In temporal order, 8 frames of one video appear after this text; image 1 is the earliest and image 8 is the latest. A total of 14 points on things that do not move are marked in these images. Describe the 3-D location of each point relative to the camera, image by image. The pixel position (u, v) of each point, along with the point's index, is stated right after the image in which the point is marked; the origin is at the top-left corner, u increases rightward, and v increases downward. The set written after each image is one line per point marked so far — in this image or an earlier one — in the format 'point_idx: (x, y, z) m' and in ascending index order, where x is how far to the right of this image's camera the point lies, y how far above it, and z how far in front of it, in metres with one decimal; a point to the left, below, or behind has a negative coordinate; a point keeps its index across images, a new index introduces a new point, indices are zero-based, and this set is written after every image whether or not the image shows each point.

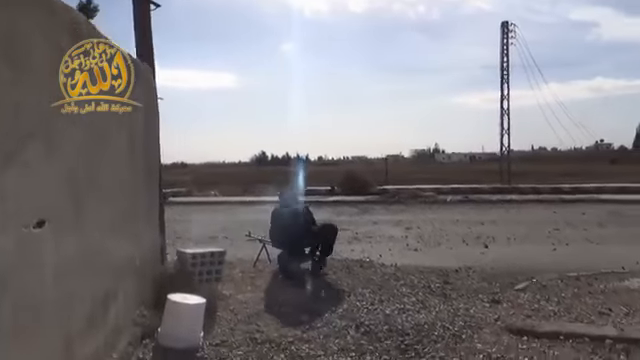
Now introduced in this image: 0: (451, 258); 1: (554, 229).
0: (+2.8, -1.7, +10.6) m
1: (+6.6, -1.4, +14.1) m
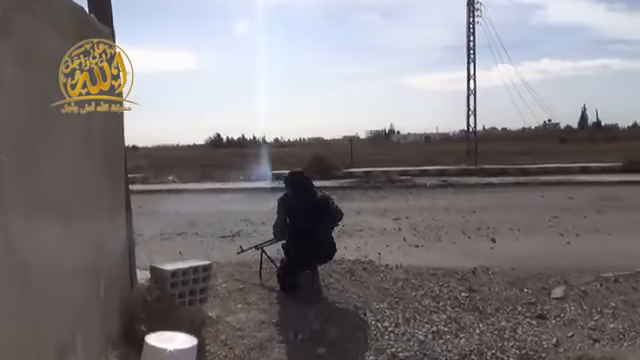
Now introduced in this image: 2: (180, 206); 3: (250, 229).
0: (+2.6, -1.4, +9.4) m
1: (+6.1, -1.0, +13.2) m
2: (-5.3, -1.0, +18.8) m
3: (-1.9, -1.3, +13.6) m
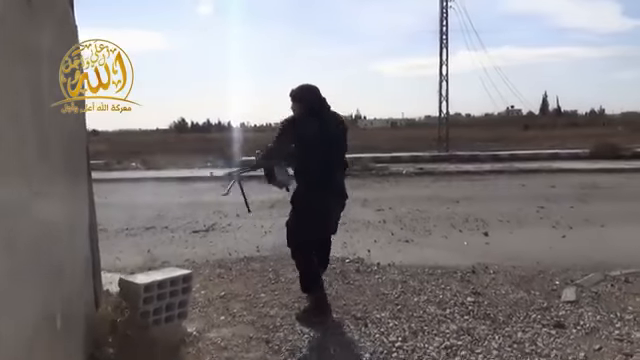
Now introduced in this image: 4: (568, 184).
0: (+2.4, -1.3, +8.8) m
1: (+5.6, -0.7, +12.8) m
2: (-6.1, -0.6, +17.7) m
3: (-2.4, -1.1, +12.7) m
4: (+8.4, -0.1, +17.0) m
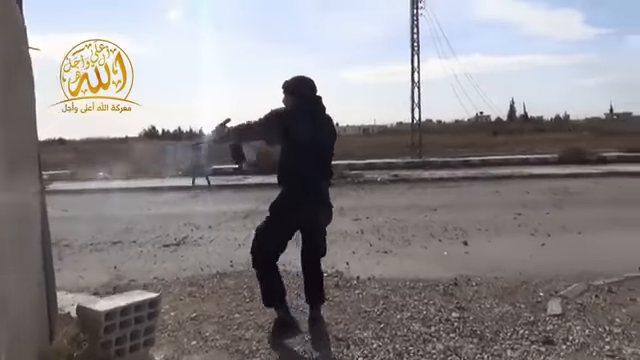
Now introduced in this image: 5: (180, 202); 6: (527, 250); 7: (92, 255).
0: (+2.0, -1.4, +8.6) m
1: (+5.0, -0.9, +12.8) m
2: (-7.0, -1.0, +17.0) m
3: (-3.0, -1.3, +12.2) m
4: (+7.5, -0.3, +17.1) m
5: (-5.0, -0.8, +18.0) m
6: (+3.8, -1.3, +9.2) m
7: (-4.8, -1.6, +10.5) m
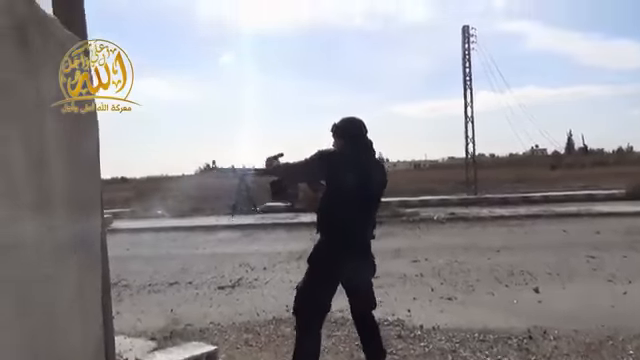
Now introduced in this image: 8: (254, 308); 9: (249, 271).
0: (+3.0, -2.1, +8.0) m
1: (+6.4, -1.8, +11.9) m
2: (-5.1, -2.3, +17.2) m
3: (-1.7, -2.3, +12.1) m
4: (+9.3, -1.6, +15.9) m
5: (-3.1, -2.2, +18.1) m
6: (+4.8, -2.0, +8.4) m
7: (-3.6, -2.5, +10.5) m
8: (-1.2, -2.4, +9.3) m
9: (-1.8, -2.3, +12.6) m
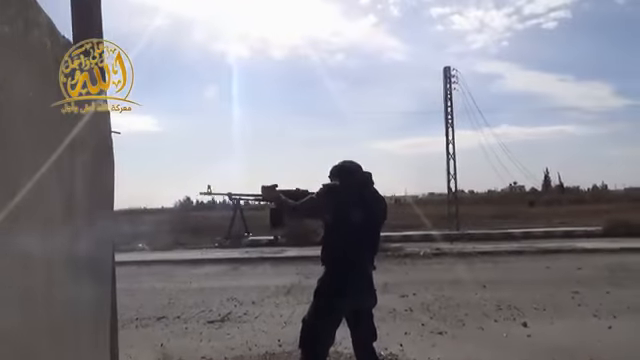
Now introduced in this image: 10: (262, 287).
0: (+2.9, -2.7, +8.1) m
1: (+6.1, -2.7, +12.1) m
2: (-5.6, -3.4, +17.0) m
3: (-1.9, -3.1, +12.0) m
4: (+8.9, -2.8, +16.3) m
5: (-3.6, -3.4, +17.9) m
6: (+4.7, -2.6, +8.6) m
7: (-3.8, -3.1, +10.3) m
8: (-1.4, -3.0, +9.3) m
9: (-2.1, -3.1, +12.6) m
10: (-1.7, -3.2, +15.0) m
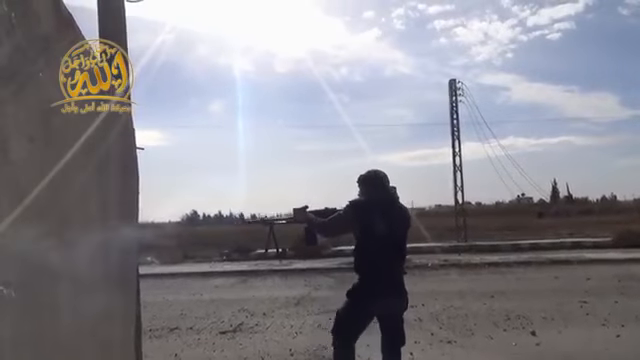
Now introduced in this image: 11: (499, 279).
0: (+3.0, -2.9, +8.2) m
1: (+6.4, -3.0, +12.2) m
2: (-5.3, -3.9, +17.2) m
3: (-1.7, -3.4, +12.1) m
4: (+9.2, -3.1, +16.3) m
5: (-3.3, -3.9, +18.1) m
6: (+4.9, -2.8, +8.7) m
7: (-3.5, -3.4, +10.5) m
8: (-1.2, -3.2, +9.4) m
9: (-1.8, -3.4, +12.7) m
10: (-1.4, -3.6, +15.1) m
11: (+5.8, -3.2, +16.4) m
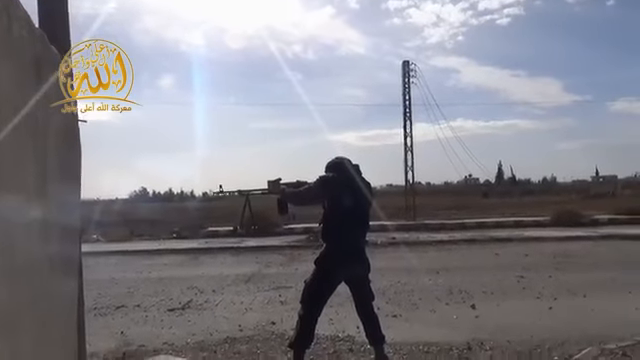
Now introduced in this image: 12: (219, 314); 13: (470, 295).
0: (+2.2, -2.5, +8.6) m
1: (+5.1, -2.5, +12.9) m
2: (-7.0, -3.1, +16.8) m
3: (-2.9, -2.8, +12.1) m
4: (+7.6, -2.5, +17.2) m
5: (-5.0, -3.0, +17.9) m
6: (+4.0, -2.5, +9.3) m
7: (-4.6, -2.9, +10.3) m
8: (-2.1, -2.8, +9.4) m
9: (-3.1, -2.9, +12.7) m
10: (-2.9, -2.9, +15.1) m
11: (+4.2, -2.6, +17.0) m
12: (-2.1, -2.8, +10.5) m
13: (+3.3, -2.5, +11.0) m
